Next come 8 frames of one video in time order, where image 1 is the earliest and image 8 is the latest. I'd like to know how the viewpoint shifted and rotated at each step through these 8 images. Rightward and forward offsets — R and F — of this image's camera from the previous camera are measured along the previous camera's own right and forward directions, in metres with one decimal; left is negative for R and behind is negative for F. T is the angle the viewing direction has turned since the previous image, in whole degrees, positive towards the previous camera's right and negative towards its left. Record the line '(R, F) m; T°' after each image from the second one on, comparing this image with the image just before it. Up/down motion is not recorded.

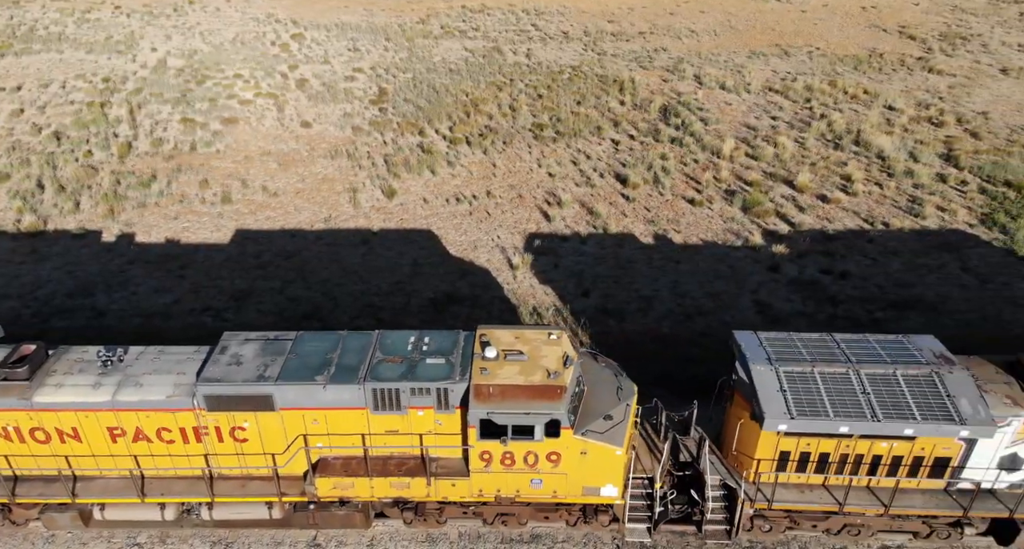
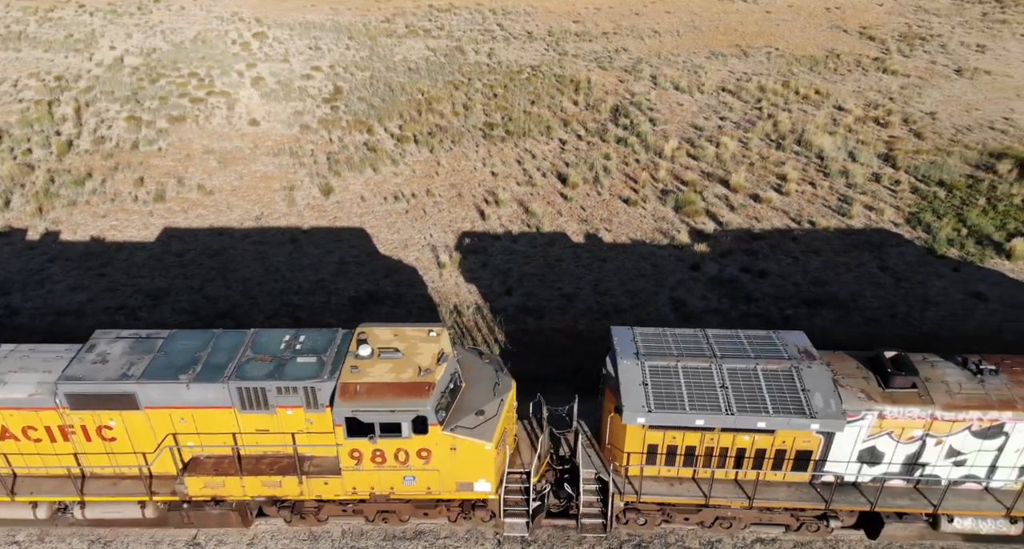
(+2.4, 0.0) m; +1°
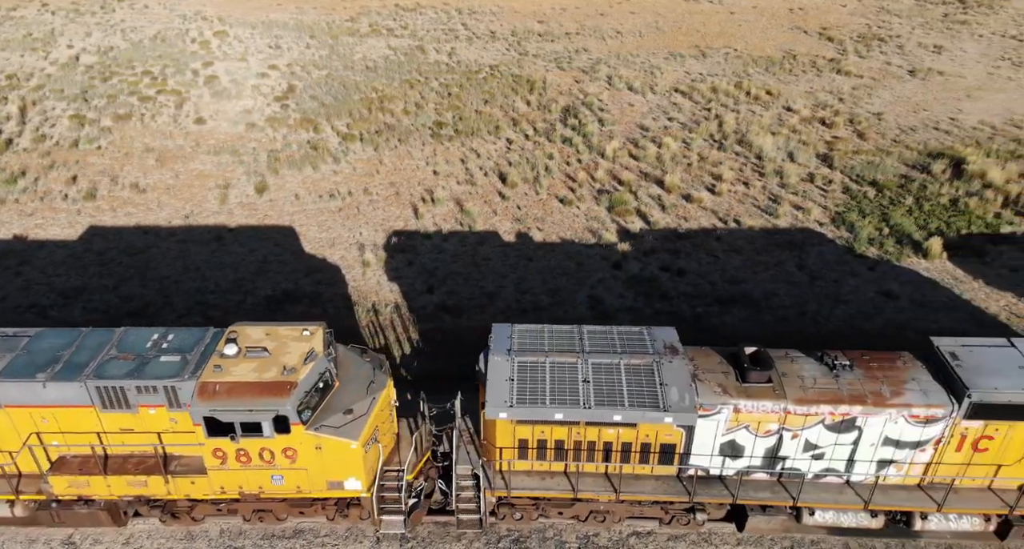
(+2.5, 0.0) m; +1°
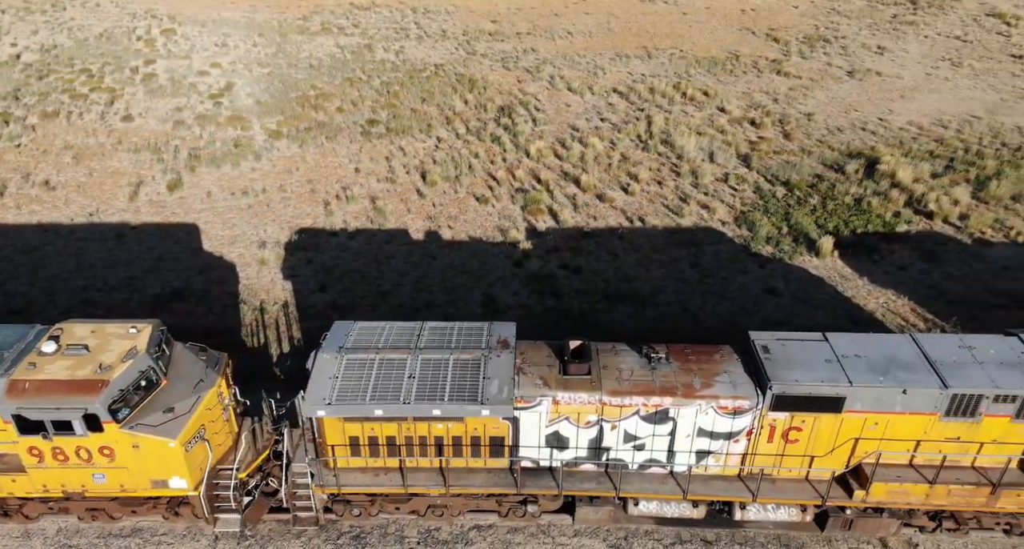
(+3.2, 0.0) m; +1°
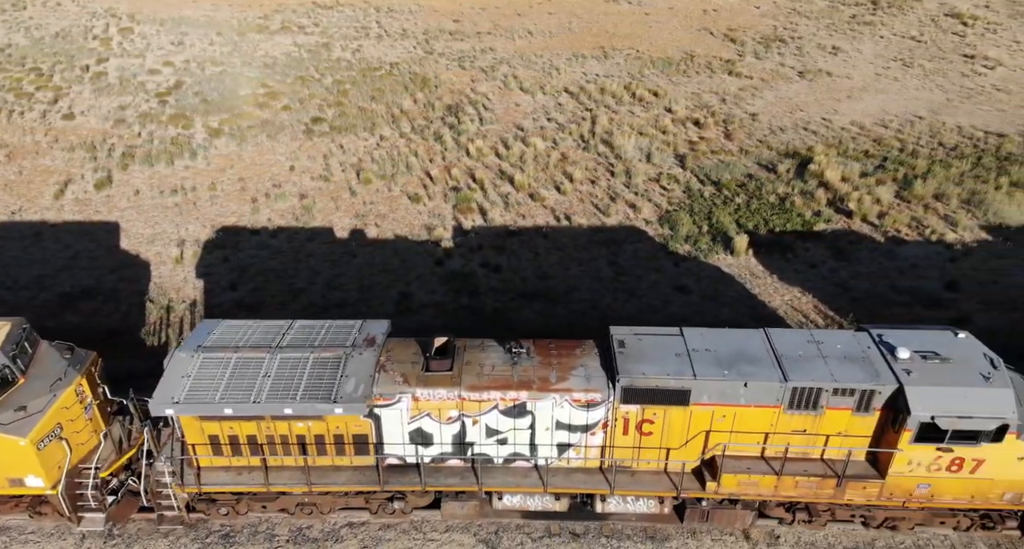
(+2.6, 0.0) m; +1°
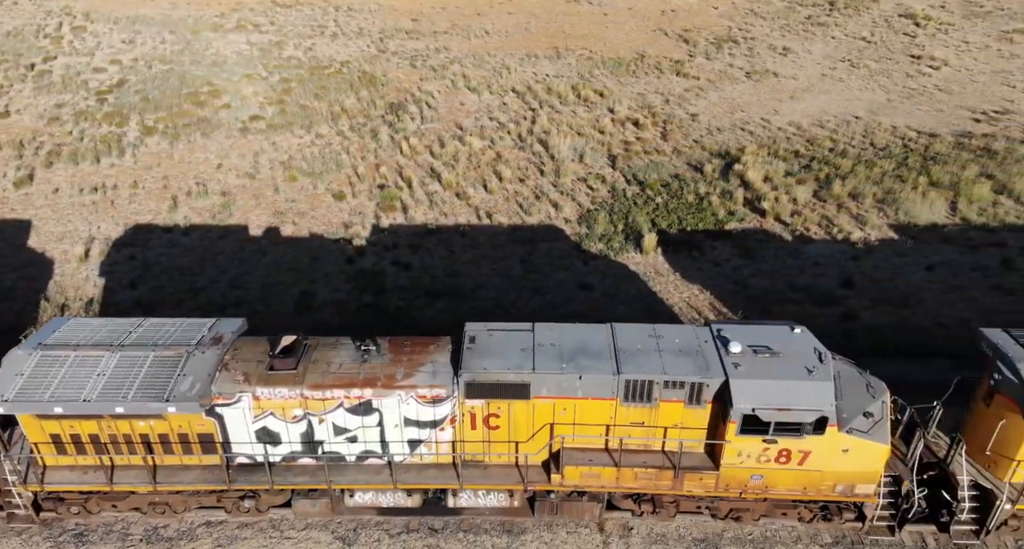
(+2.9, 0.0) m; +1°
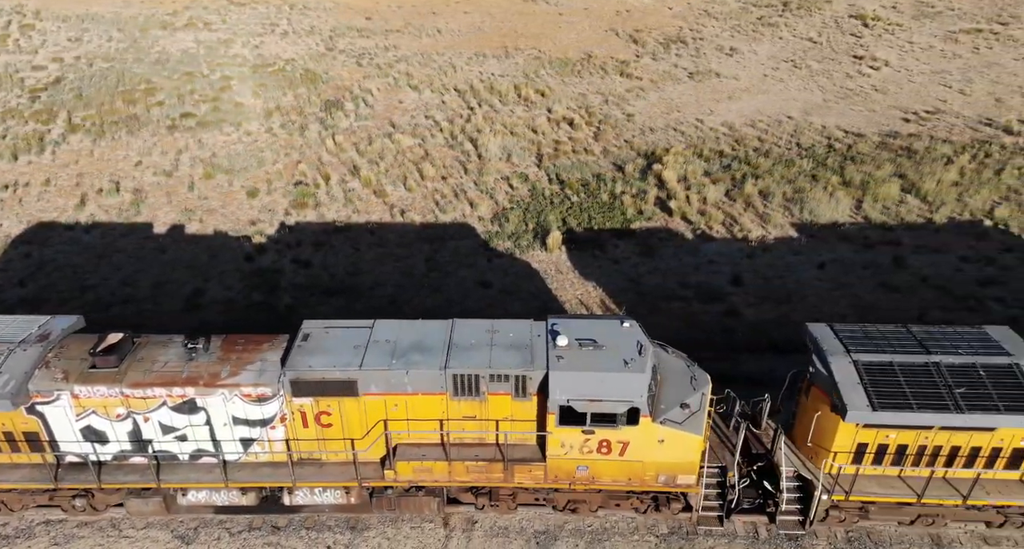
(+3.1, 0.0) m; +1°
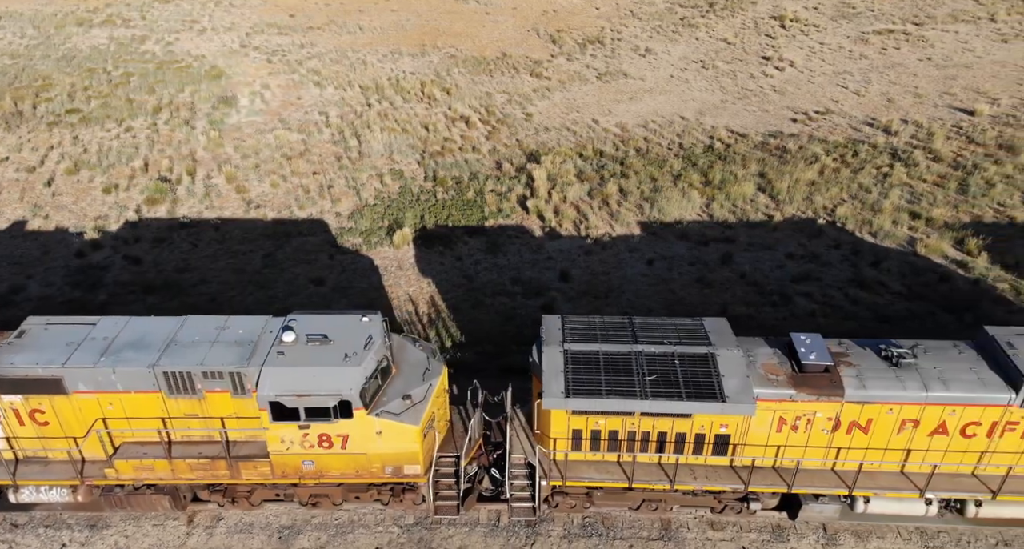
(+5.0, 0.0) m; +1°
